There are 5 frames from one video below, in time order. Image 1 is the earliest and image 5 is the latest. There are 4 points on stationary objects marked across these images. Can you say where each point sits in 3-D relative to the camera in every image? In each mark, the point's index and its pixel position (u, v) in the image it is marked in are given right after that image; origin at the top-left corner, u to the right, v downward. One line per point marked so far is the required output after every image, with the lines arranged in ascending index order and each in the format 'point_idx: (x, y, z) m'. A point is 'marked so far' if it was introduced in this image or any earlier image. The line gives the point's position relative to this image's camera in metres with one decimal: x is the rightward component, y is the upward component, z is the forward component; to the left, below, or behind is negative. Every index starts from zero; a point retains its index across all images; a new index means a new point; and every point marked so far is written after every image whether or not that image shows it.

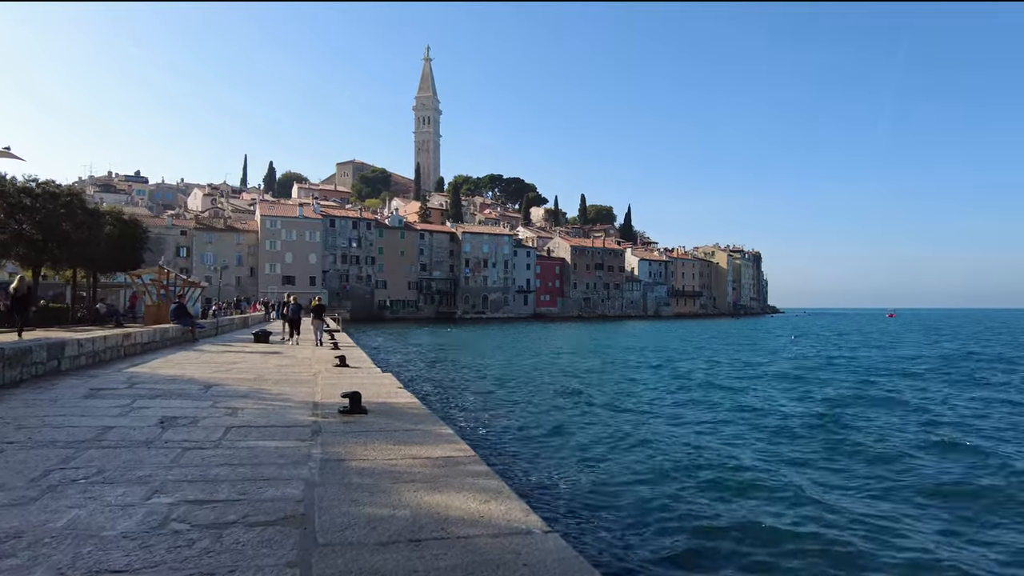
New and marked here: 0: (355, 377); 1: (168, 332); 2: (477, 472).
0: (-2.0, -1.1, +8.4) m
1: (-7.2, -0.9, +13.7) m
2: (-0.2, -1.0, +3.5) m
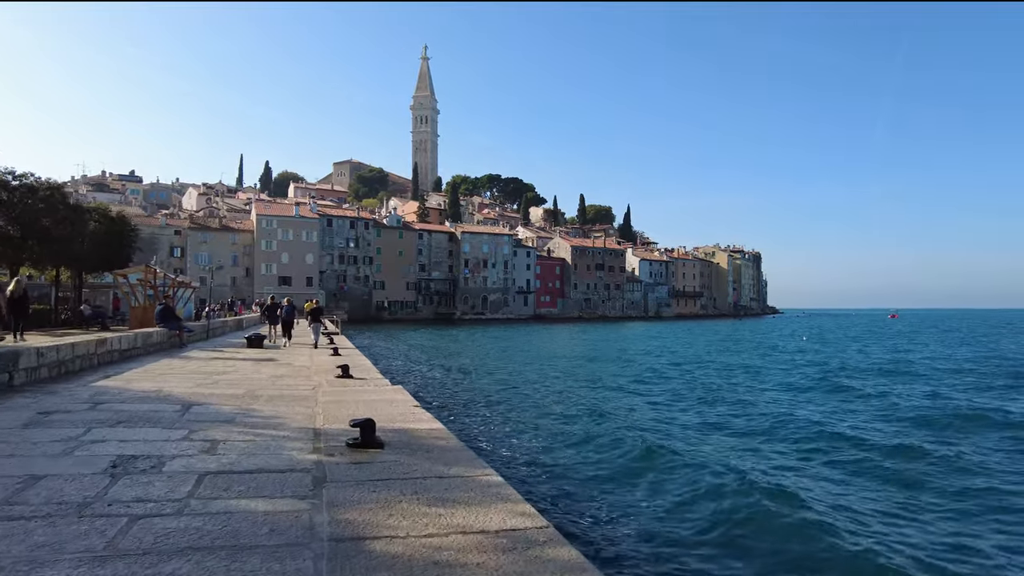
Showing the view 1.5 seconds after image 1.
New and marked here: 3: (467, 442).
0: (-1.6, -1.1, +7.2) m
1: (-6.9, -0.9, +12.5) m
2: (+0.2, -1.0, +2.3) m
3: (-1.1, -2.7, +12.9) m
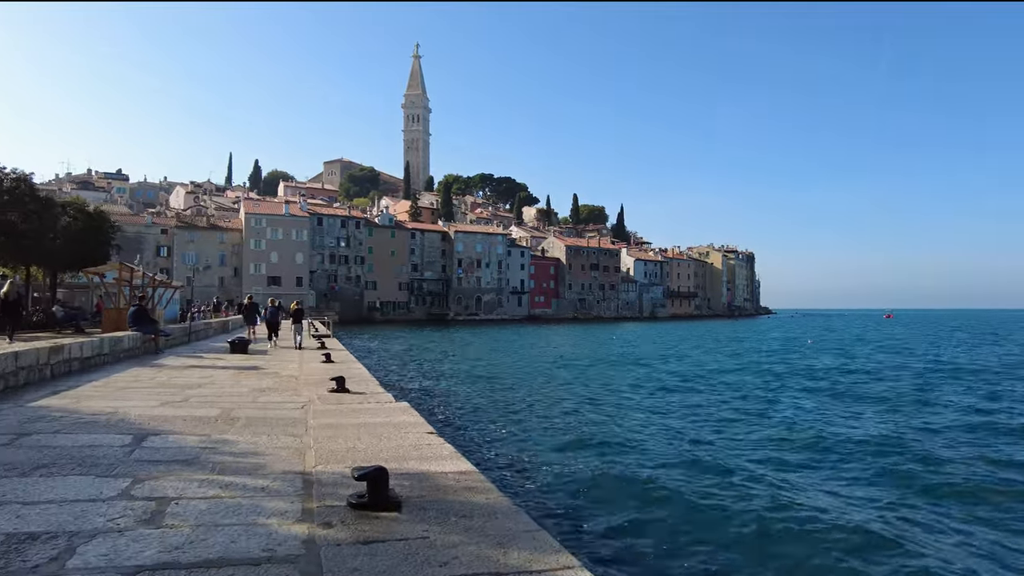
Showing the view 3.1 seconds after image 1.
0: (-1.3, -1.1, +6.0) m
1: (-6.6, -0.9, +11.1) m
2: (+0.5, -1.0, +1.1) m
3: (-0.9, -2.7, +11.7) m
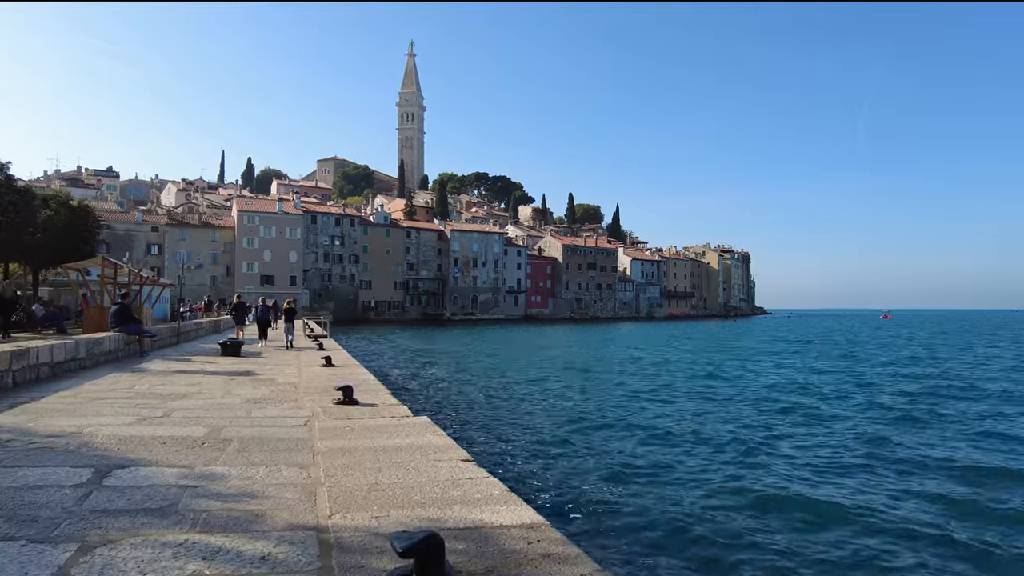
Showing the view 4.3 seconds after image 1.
0: (-1.0, -1.1, +5.0) m
1: (-6.4, -0.9, +10.1) m
2: (+0.9, -0.9, +0.1) m
3: (-0.6, -2.7, +10.7) m
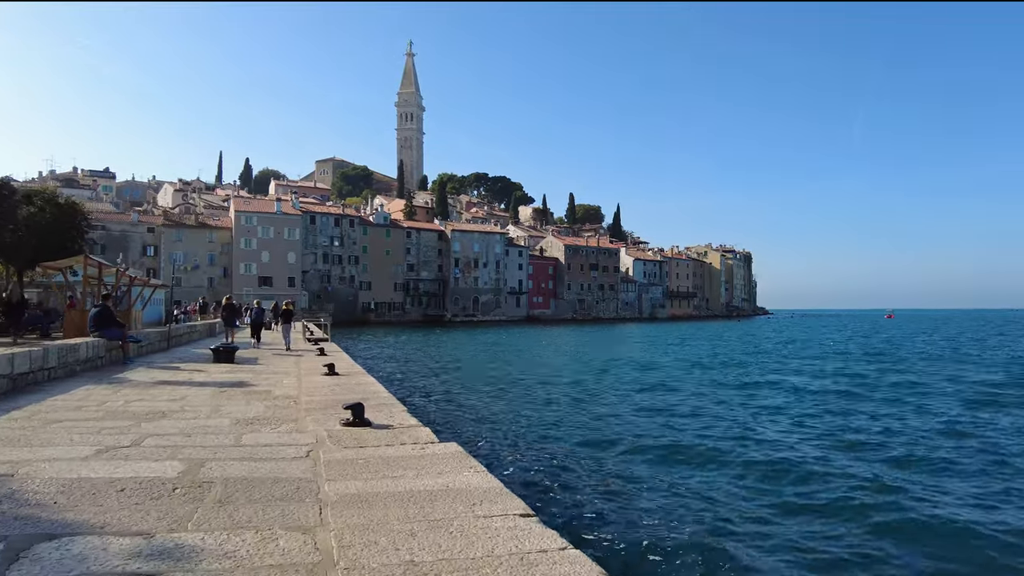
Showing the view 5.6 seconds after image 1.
0: (-0.6, -1.1, +3.9) m
1: (-6.0, -0.9, +9.0) m
2: (+1.3, -0.9, -0.9) m
3: (-0.2, -2.7, +9.7) m
